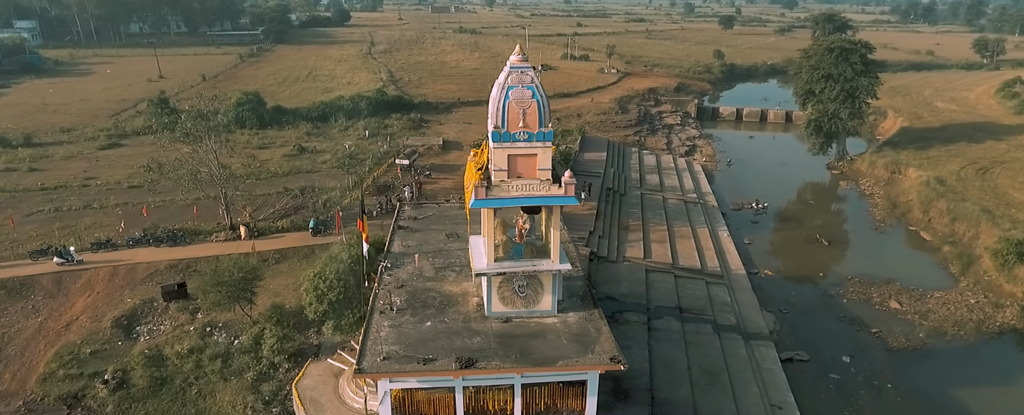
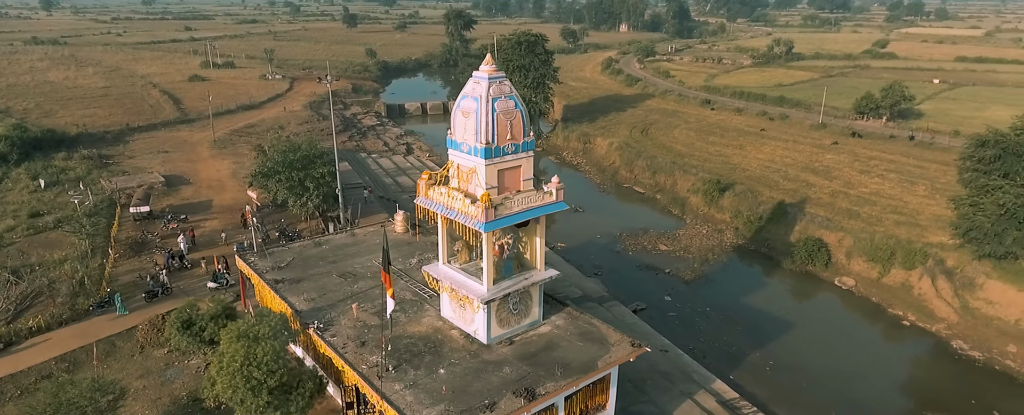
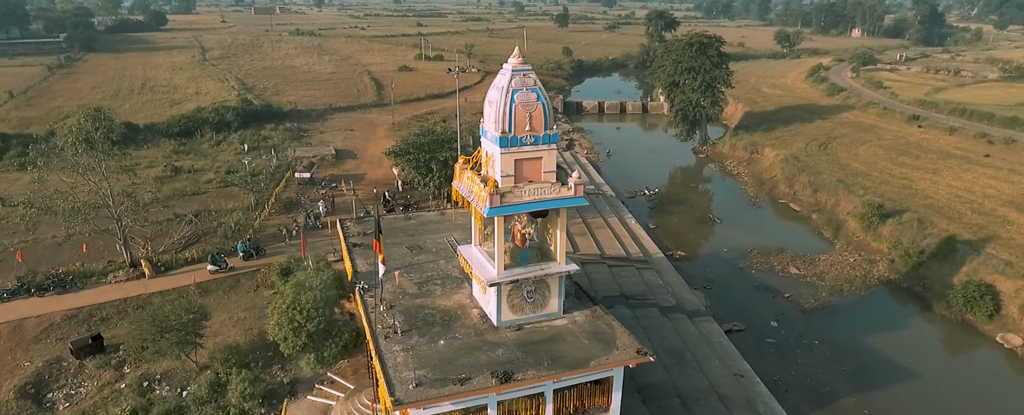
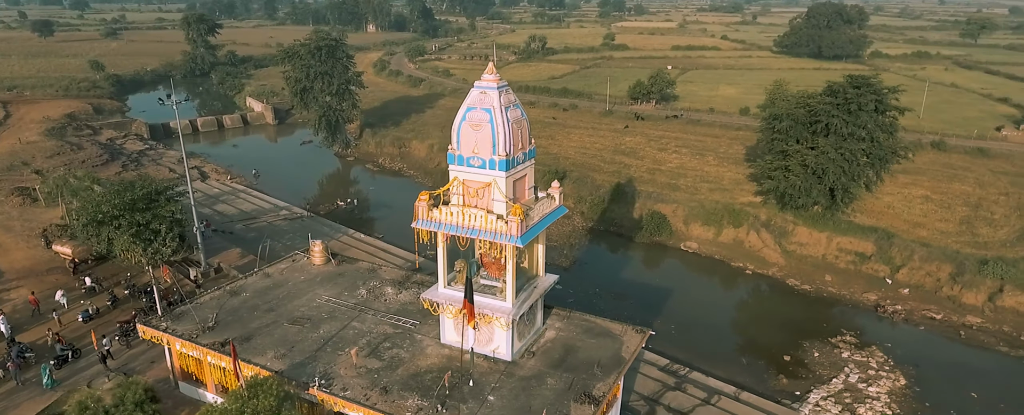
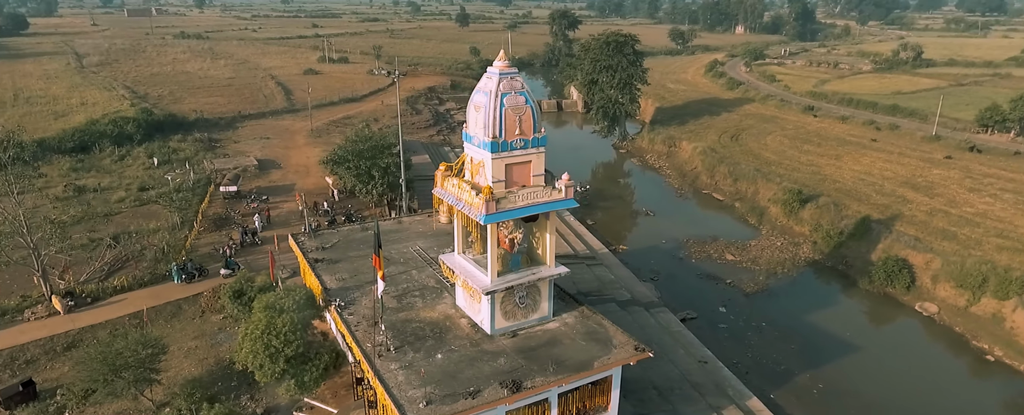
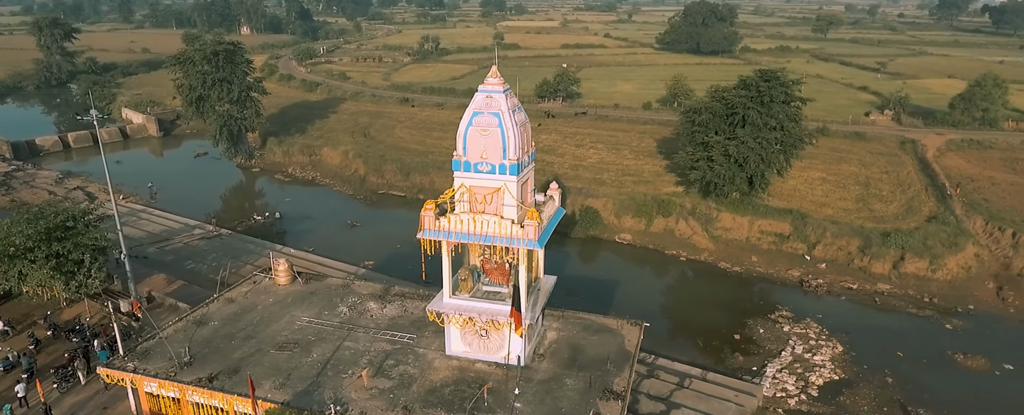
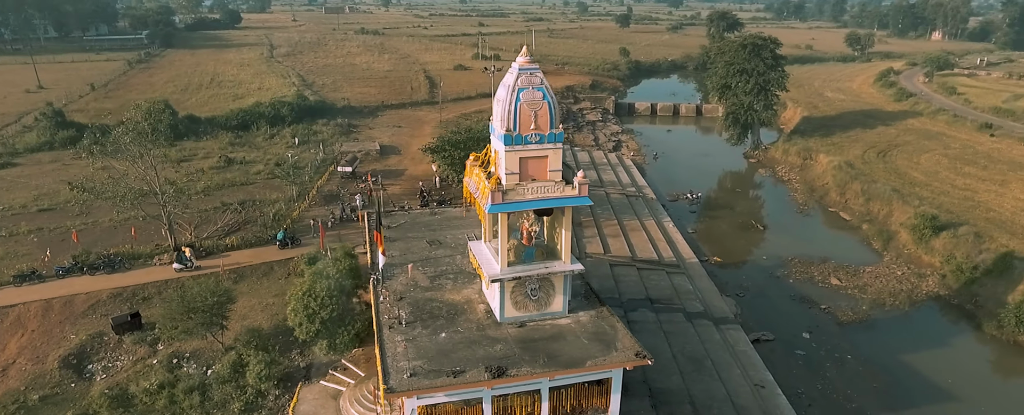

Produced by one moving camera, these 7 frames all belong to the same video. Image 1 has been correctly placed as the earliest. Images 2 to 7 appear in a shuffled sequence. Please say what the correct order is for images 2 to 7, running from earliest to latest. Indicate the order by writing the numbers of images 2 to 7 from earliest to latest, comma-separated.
7, 3, 5, 2, 4, 6
